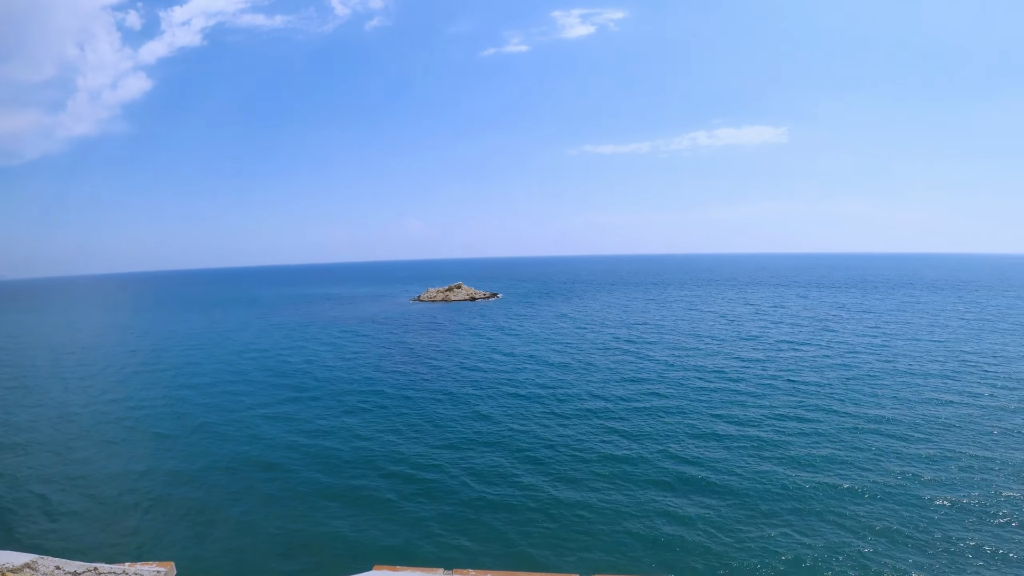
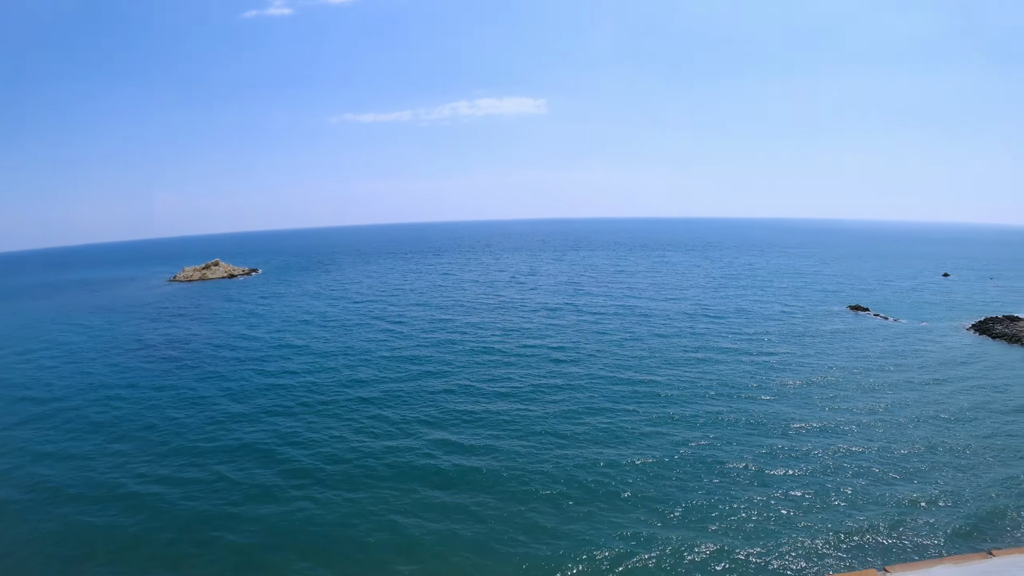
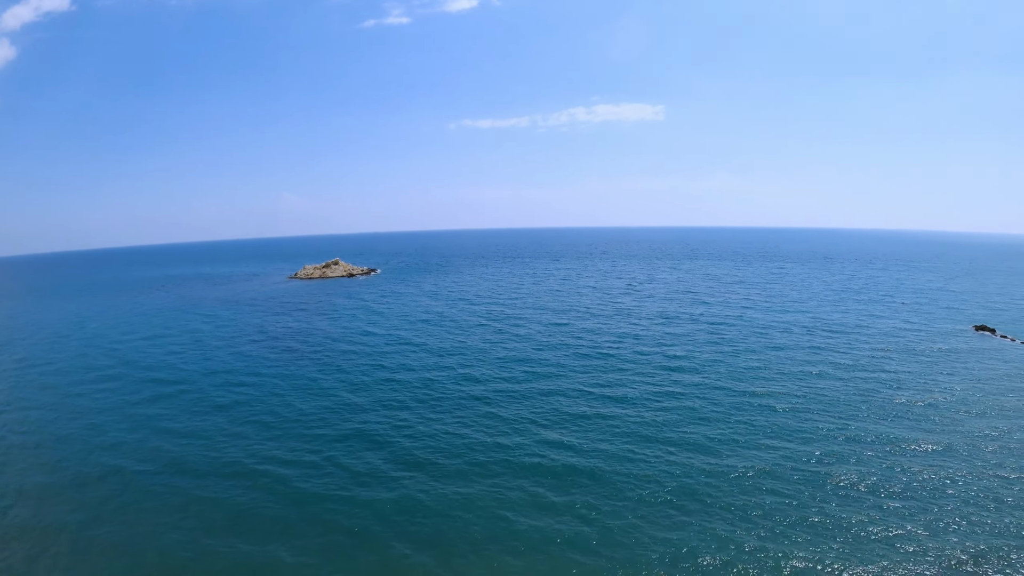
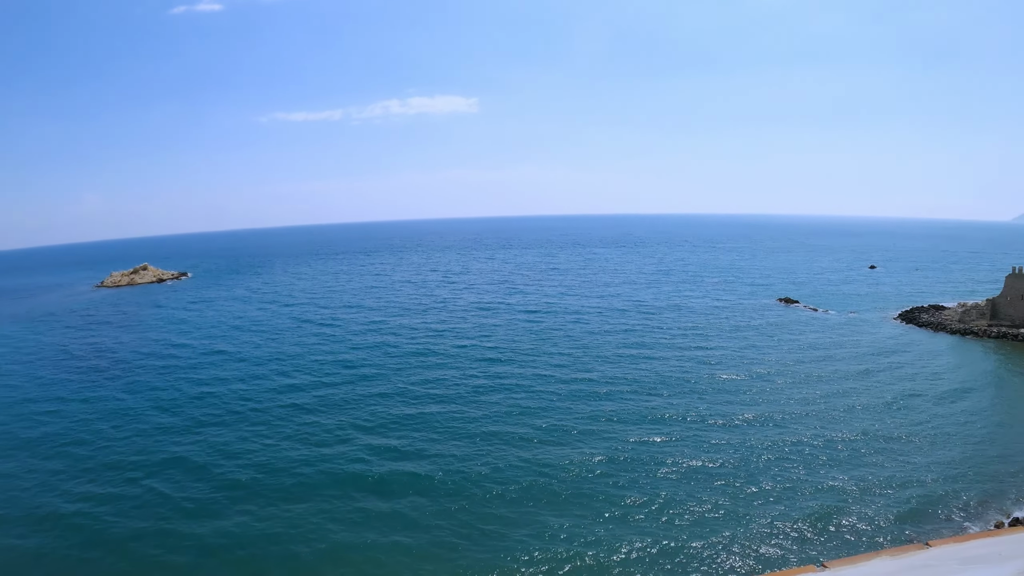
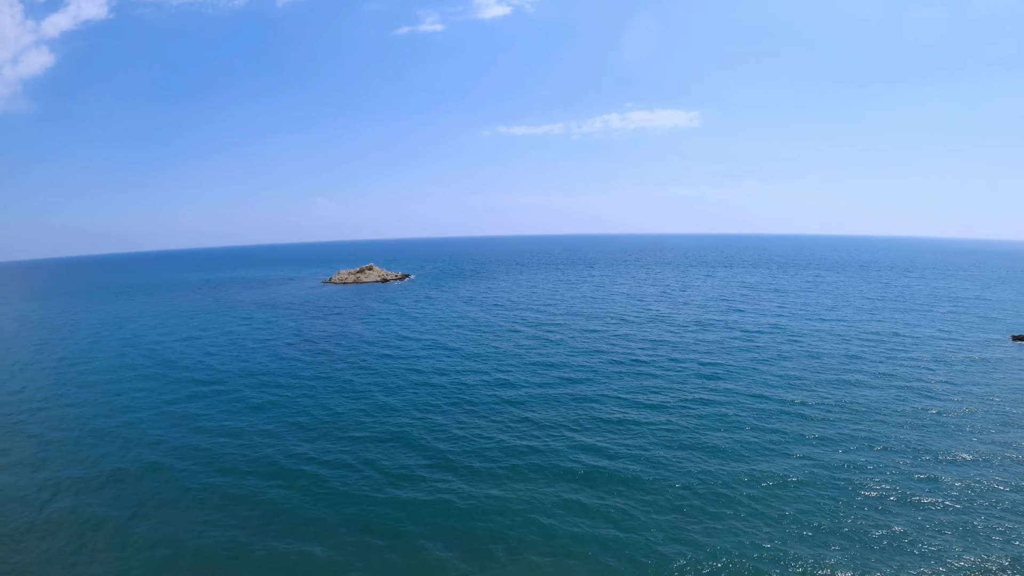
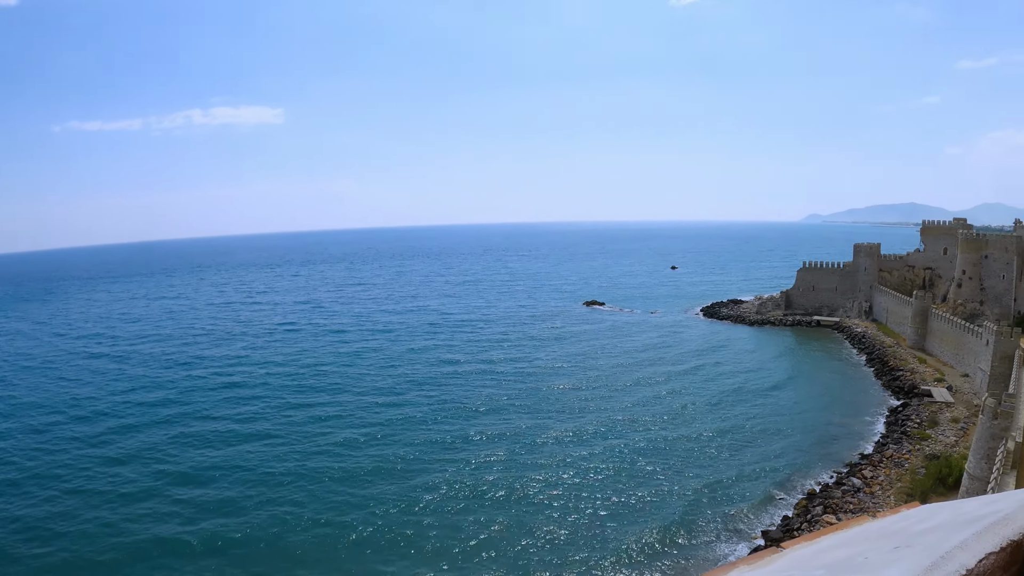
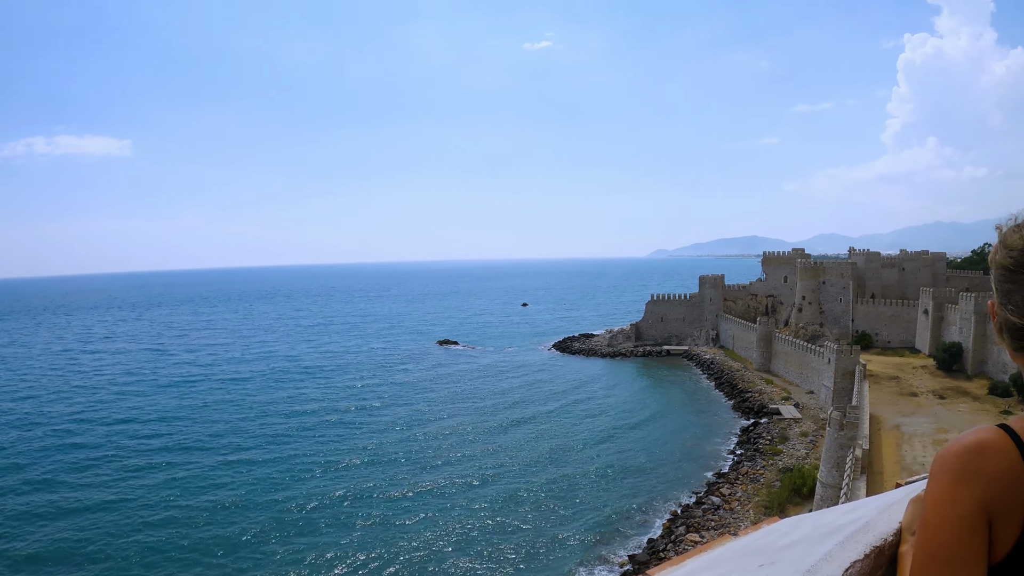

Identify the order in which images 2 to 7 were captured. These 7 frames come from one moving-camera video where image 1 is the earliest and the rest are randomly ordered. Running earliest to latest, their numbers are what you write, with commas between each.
5, 3, 2, 4, 6, 7
